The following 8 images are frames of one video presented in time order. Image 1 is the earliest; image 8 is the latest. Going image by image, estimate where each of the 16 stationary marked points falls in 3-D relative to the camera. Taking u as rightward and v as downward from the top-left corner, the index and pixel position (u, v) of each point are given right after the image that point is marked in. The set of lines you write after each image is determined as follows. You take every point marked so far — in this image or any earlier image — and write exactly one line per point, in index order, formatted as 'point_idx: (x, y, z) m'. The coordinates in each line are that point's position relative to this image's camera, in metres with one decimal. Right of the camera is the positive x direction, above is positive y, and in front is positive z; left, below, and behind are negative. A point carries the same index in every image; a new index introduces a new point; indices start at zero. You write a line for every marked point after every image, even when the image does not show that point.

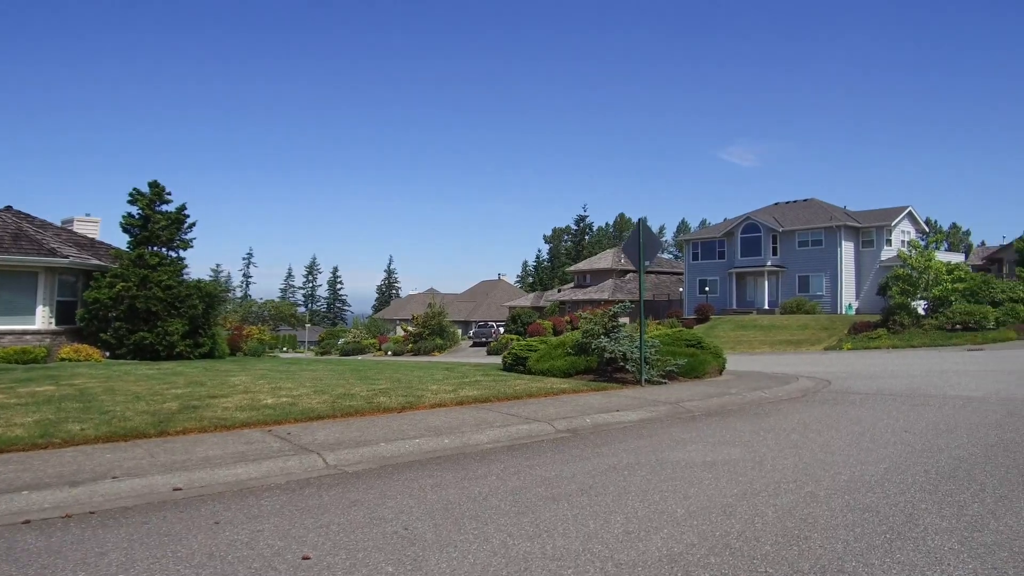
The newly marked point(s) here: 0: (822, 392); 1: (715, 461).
0: (+5.6, -1.9, +15.2) m
1: (+2.1, -1.8, +8.6) m
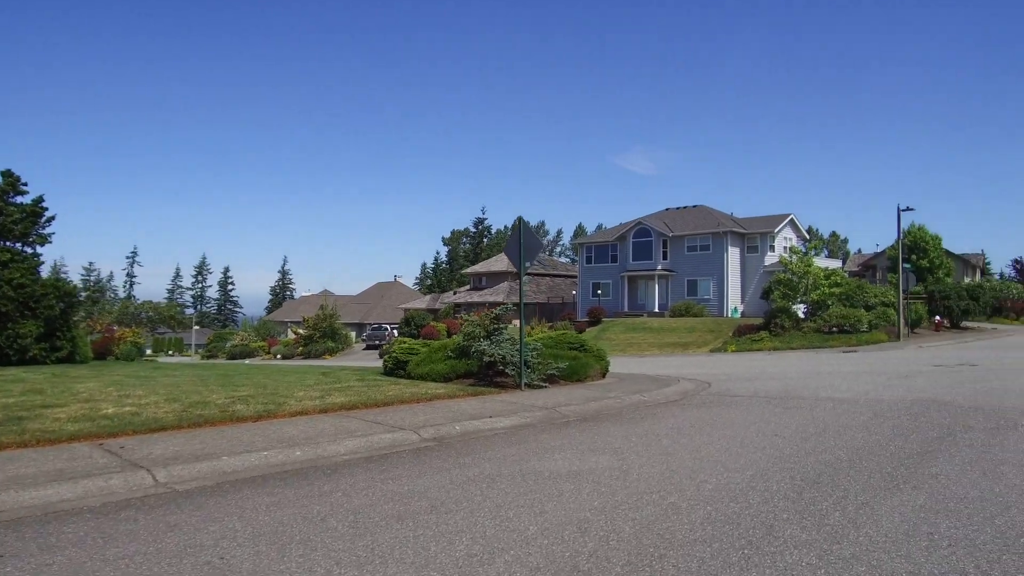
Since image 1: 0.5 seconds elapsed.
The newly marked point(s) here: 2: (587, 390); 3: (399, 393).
0: (+3.4, -1.9, +15.2) m
1: (+0.7, -1.8, +8.2) m
2: (+1.3, -1.8, +15.1) m
3: (-1.9, -1.8, +14.2) m
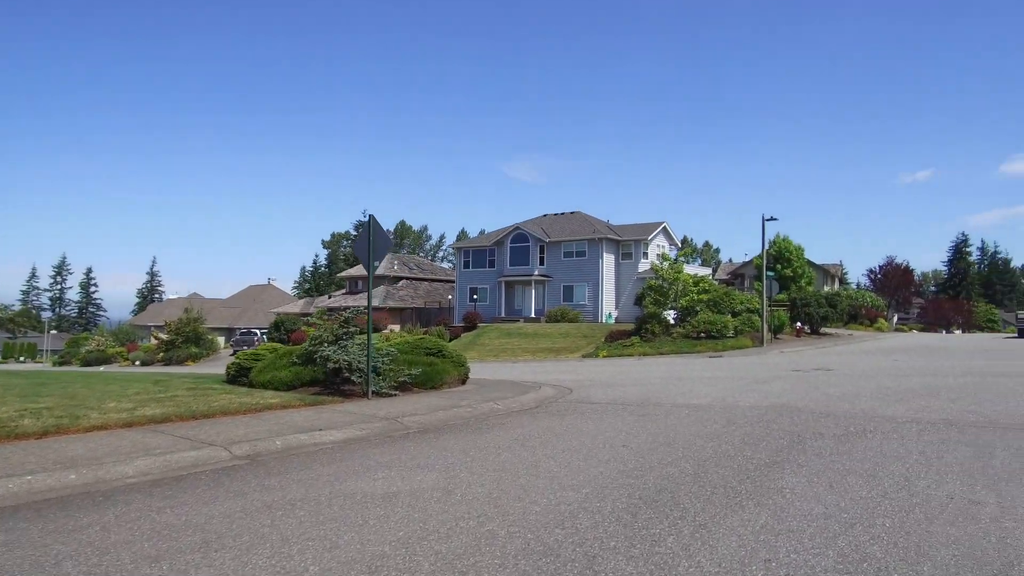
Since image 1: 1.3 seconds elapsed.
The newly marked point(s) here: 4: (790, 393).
0: (+0.8, -2.0, +14.5) m
1: (-1.0, -1.7, +7.2) m
2: (-1.3, -1.9, +14.2) m
3: (-4.3, -1.7, +12.8) m
4: (+4.6, -1.7, +13.9) m
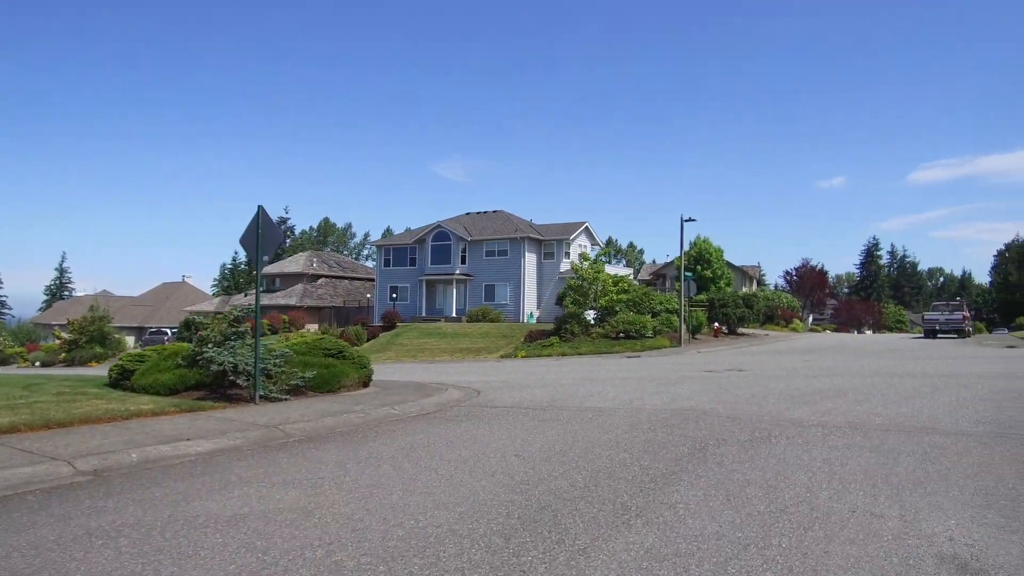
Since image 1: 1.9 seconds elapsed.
0: (-0.8, -1.9, +13.7) m
1: (-2.0, -1.7, +6.3) m
2: (-2.9, -1.8, +13.2) m
3: (-5.8, -1.7, +11.6) m
4: (+3.0, -1.7, +13.5) m
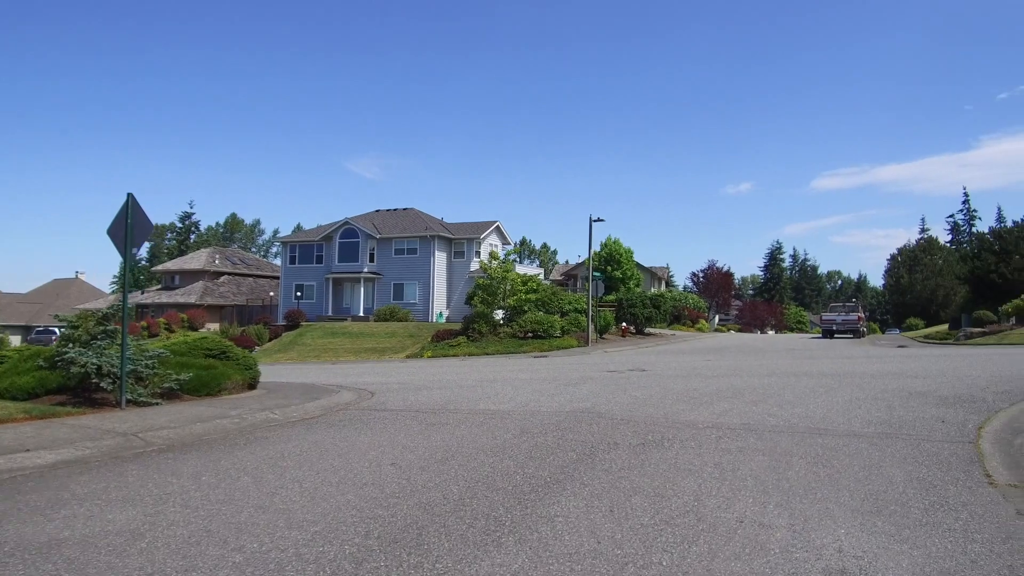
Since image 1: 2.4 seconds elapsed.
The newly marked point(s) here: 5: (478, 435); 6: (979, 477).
0: (-2.5, -1.9, +13.0) m
1: (-2.9, -1.6, +5.5) m
2: (-4.5, -1.7, +12.3) m
3: (-7.2, -1.6, +10.4) m
4: (+1.3, -1.7, +13.1) m
5: (-0.4, -1.6, +9.4) m
6: (+4.0, -1.6, +7.3) m
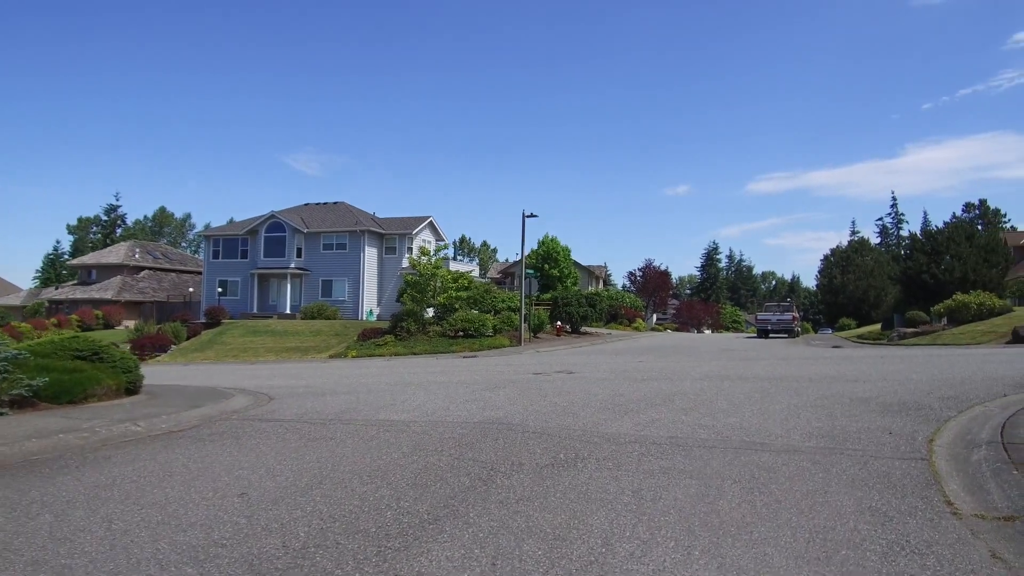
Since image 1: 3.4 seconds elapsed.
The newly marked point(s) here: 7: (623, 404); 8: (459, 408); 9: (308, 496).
0: (-3.8, -1.8, +11.4) m
1: (-3.6, -1.5, +3.9) m
2: (-5.7, -1.6, +10.6) m
3: (-8.3, -1.5, +8.5) m
4: (0.0, -1.6, +11.8) m
5: (-1.4, -1.6, +8.0) m
6: (+3.1, -1.6, +6.2) m
7: (+1.5, -1.6, +11.2) m
8: (-0.7, -1.6, +11.4) m
9: (-1.5, -1.5, +6.3) m
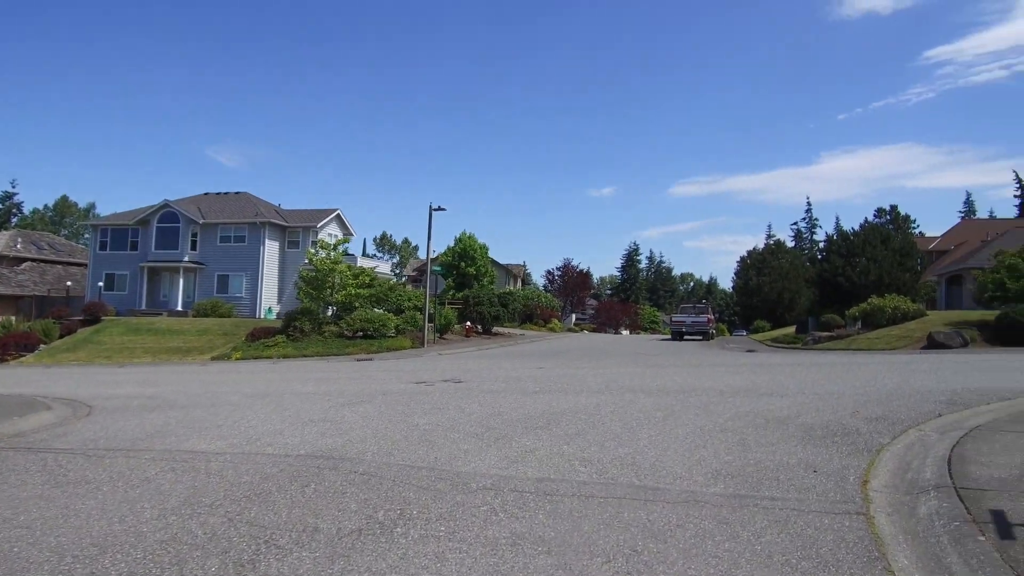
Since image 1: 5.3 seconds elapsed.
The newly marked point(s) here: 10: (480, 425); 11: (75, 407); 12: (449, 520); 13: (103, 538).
0: (-5.4, -1.7, +8.9) m
1: (-4.6, -1.5, +1.4) m
2: (-7.3, -1.5, +7.9) m
3: (-9.7, -1.3, +5.6) m
4: (-1.7, -1.6, +9.7) m
5: (-2.8, -1.5, +5.7) m
6: (+1.9, -1.6, +4.3) m
7: (-0.2, -1.5, +9.2) m
8: (-2.4, -1.6, +9.2) m
9: (-2.7, -1.5, +4.0) m
10: (-0.4, -1.5, +9.4) m
11: (-6.9, -1.9, +13.3) m
12: (-0.4, -1.5, +5.4) m
13: (-2.5, -1.5, +5.1) m
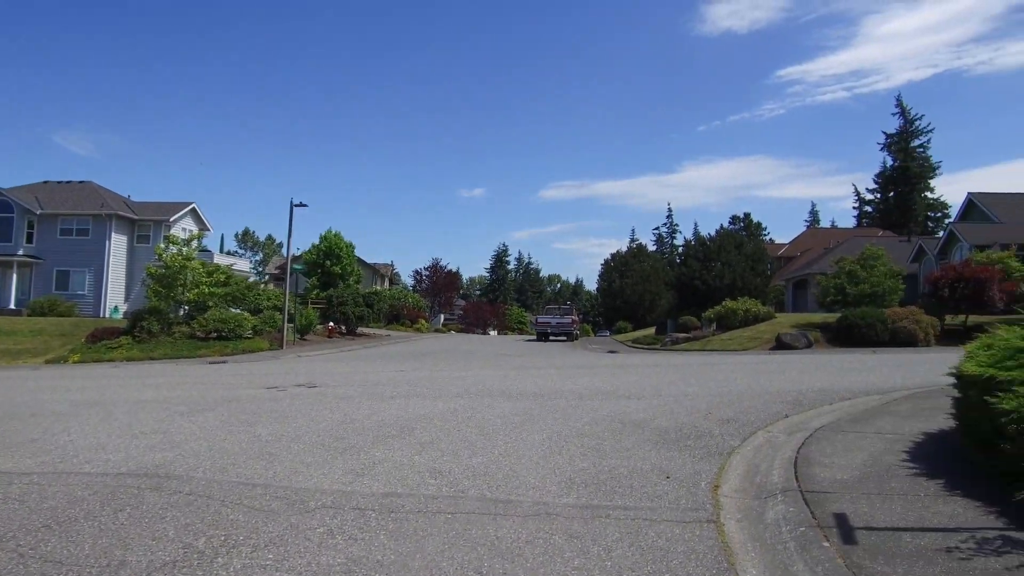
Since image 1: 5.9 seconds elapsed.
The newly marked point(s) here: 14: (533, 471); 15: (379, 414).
0: (-6.9, -1.6, +7.6) m
1: (-4.9, -1.4, +0.3) m
2: (-8.5, -1.5, +6.3) m
3: (-10.5, -1.2, +3.7) m
4: (-3.3, -1.6, +8.9) m
5: (-3.7, -1.5, +4.9) m
6: (+1.1, -1.6, +4.2) m
7: (-1.7, -1.5, +8.7) m
8: (-3.9, -1.6, +8.4) m
9: (-3.4, -1.5, +3.2) m
10: (-1.9, -1.5, +8.9) m
11: (-9.0, -1.8, +11.7) m
12: (-1.4, -1.5, +4.9) m
13: (-3.4, -1.5, +4.3) m
14: (+0.2, -1.5, +7.1) m
15: (-1.6, -1.6, +10.4) m
